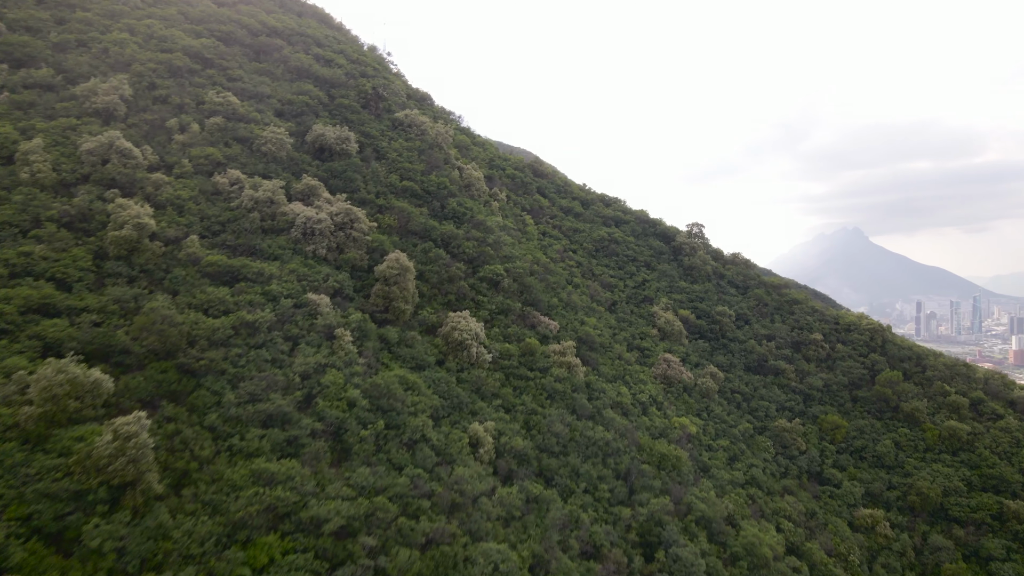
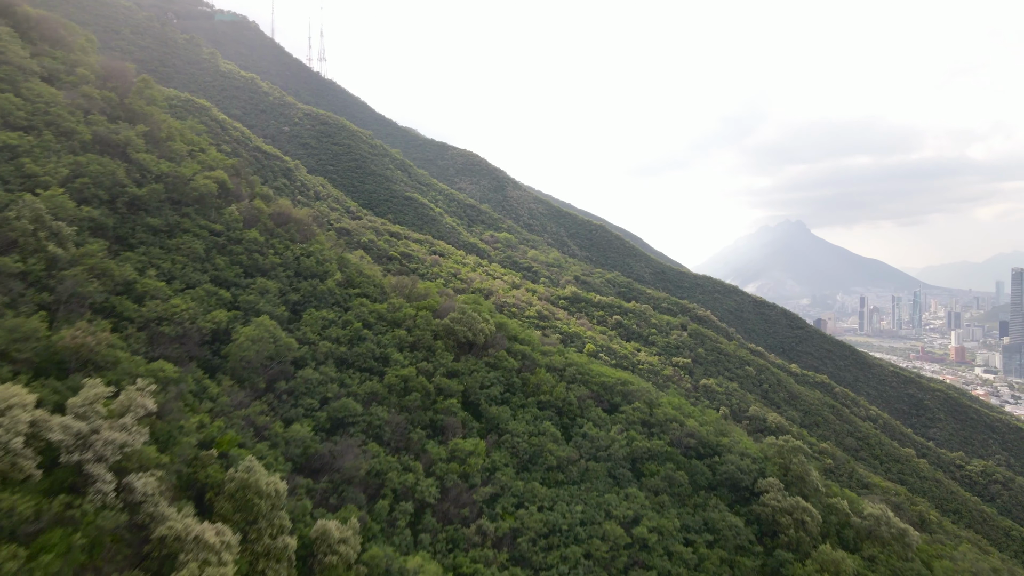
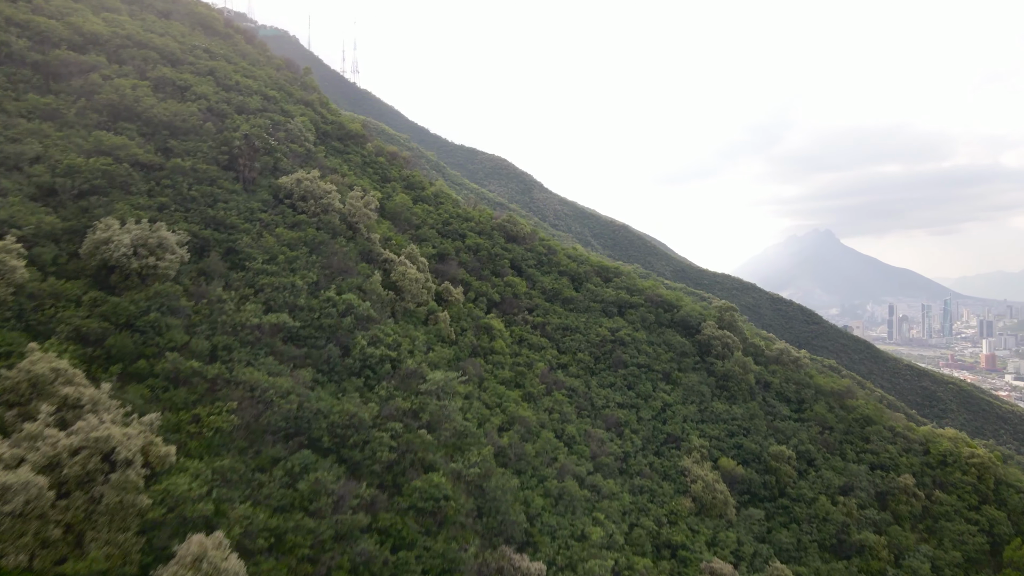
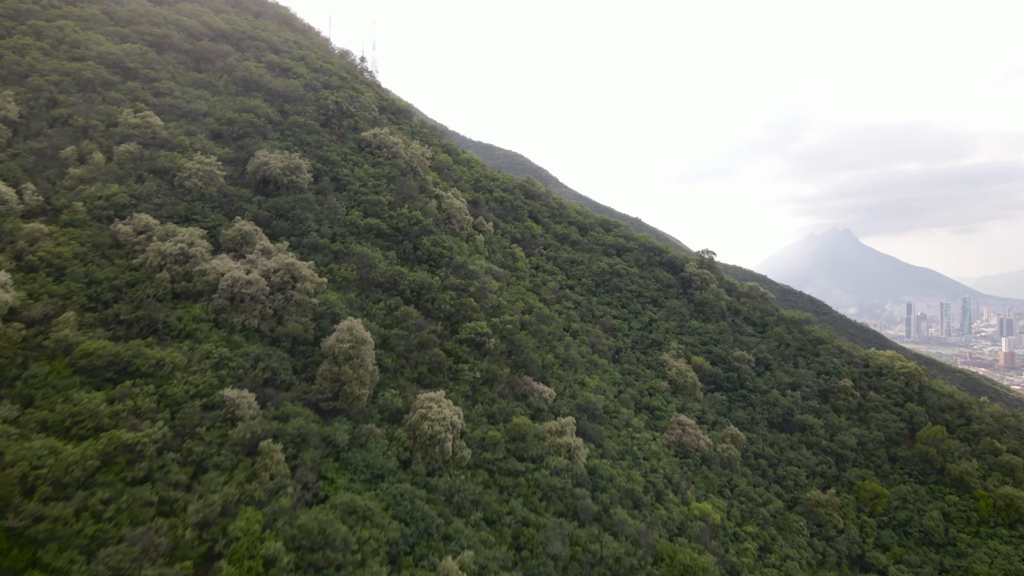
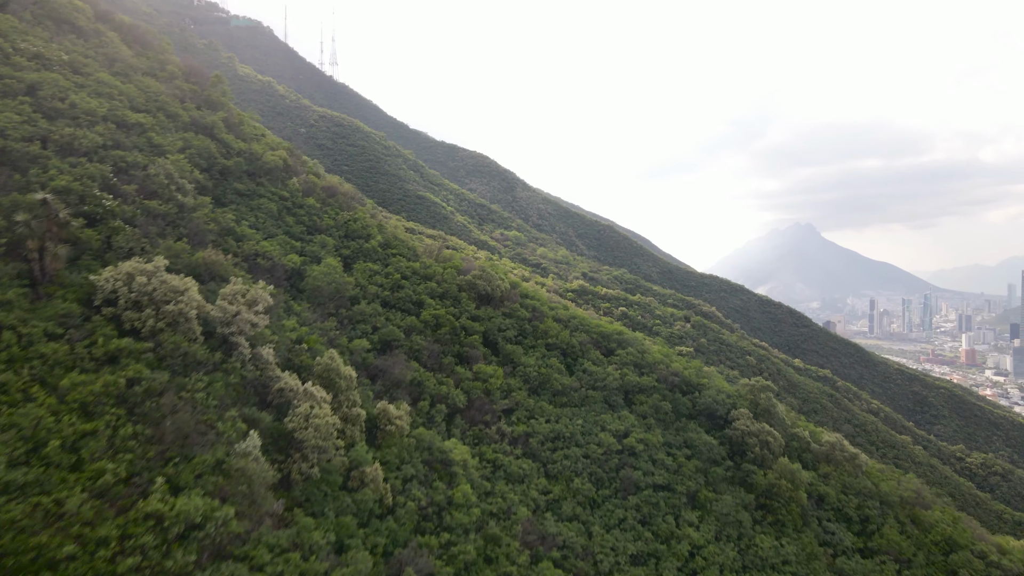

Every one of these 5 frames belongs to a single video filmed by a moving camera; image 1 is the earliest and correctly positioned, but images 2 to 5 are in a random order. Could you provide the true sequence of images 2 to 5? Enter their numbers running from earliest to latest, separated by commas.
4, 3, 5, 2
